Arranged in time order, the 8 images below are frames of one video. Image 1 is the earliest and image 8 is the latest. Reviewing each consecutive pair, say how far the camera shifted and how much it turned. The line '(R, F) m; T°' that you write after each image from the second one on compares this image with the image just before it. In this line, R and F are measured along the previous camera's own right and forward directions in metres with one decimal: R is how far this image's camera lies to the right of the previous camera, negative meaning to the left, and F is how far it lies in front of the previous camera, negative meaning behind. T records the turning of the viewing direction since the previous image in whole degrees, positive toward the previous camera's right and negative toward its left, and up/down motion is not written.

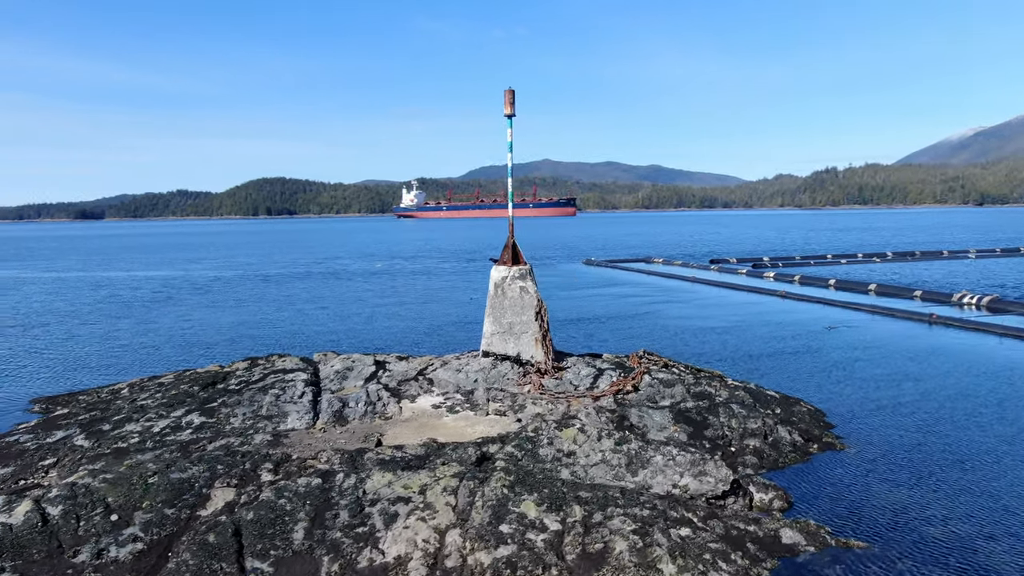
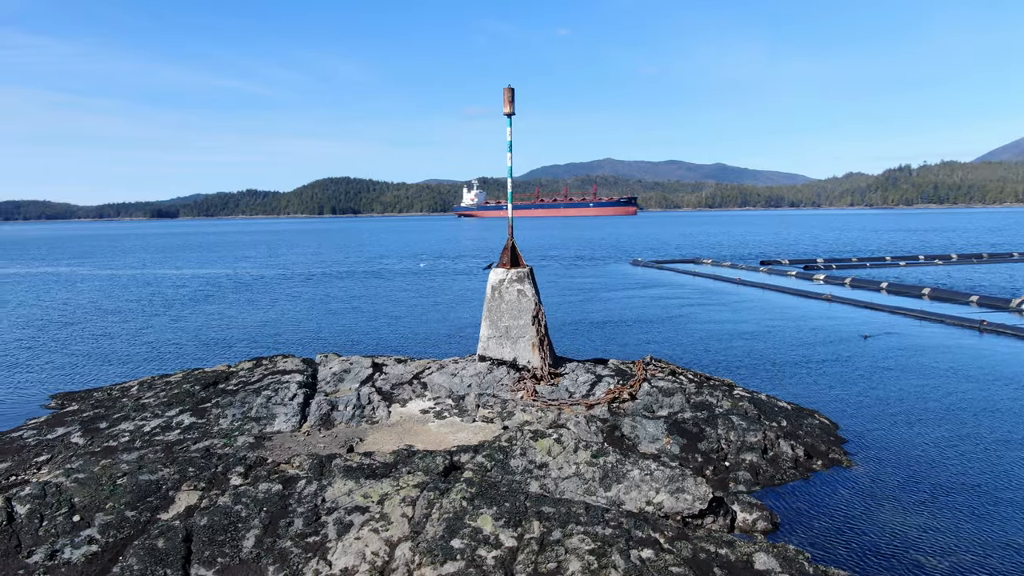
(+1.2, +0.4) m; -5°
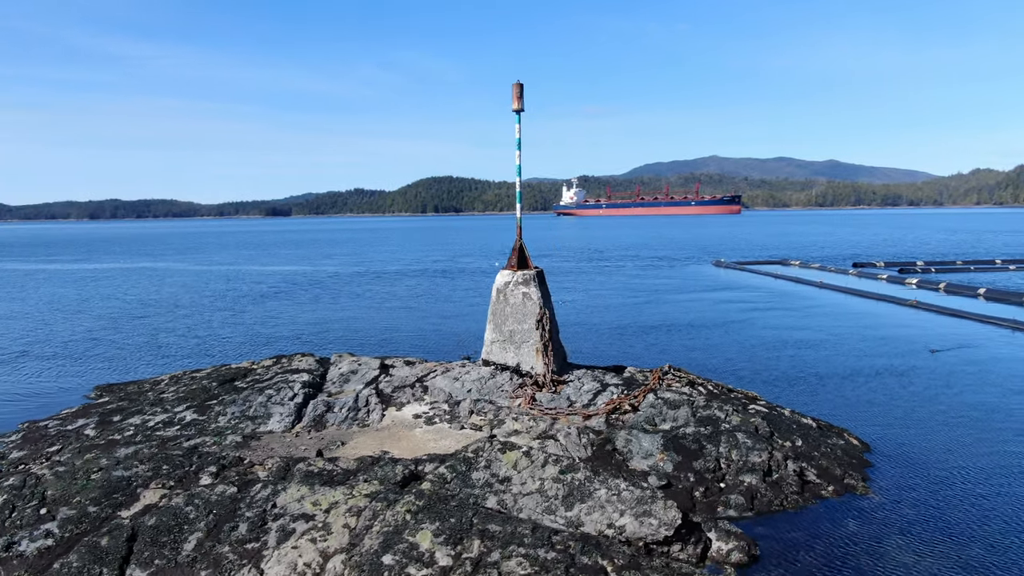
(+1.7, +0.6) m; -7°
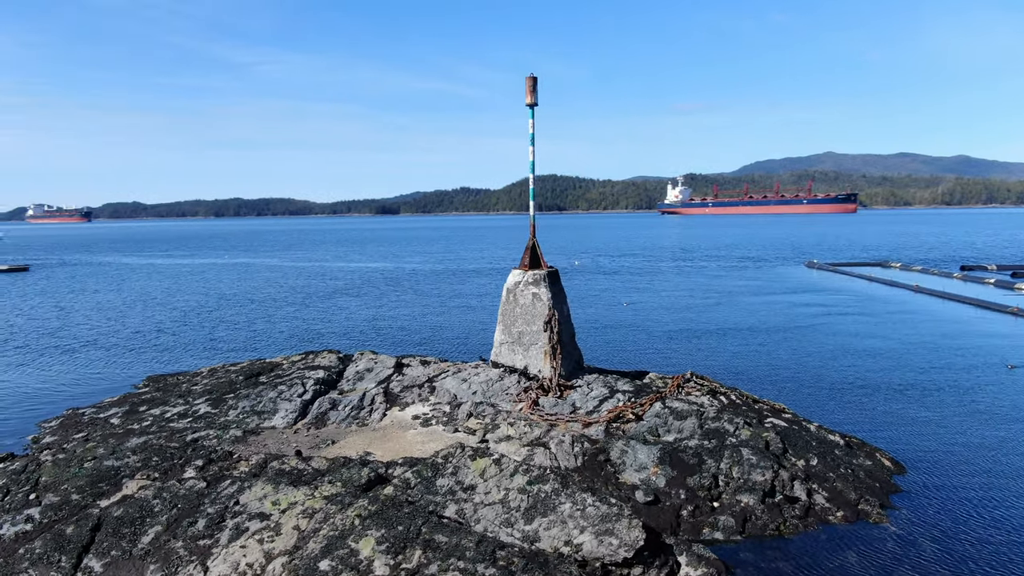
(+1.6, +0.5) m; -8°
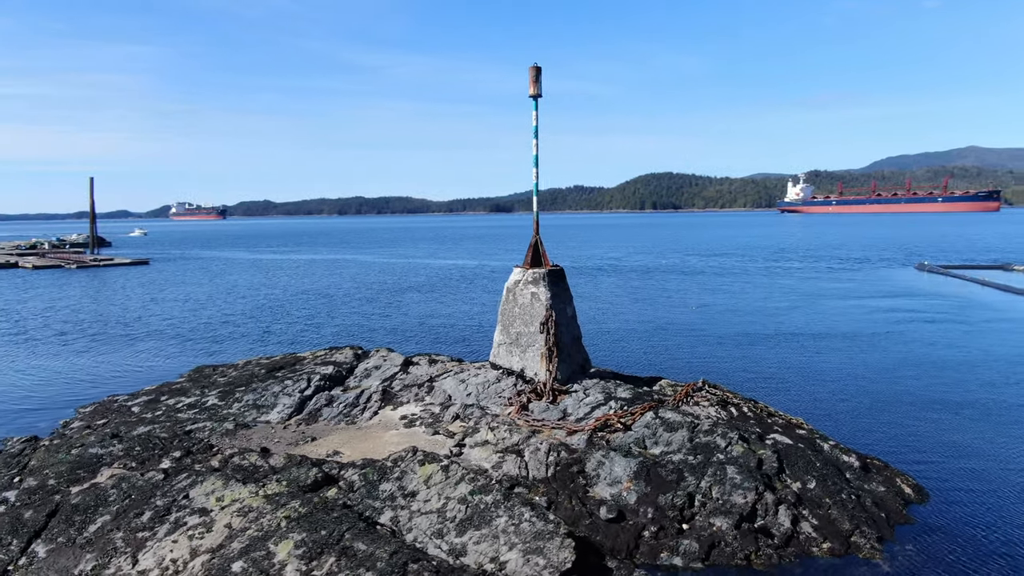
(+1.9, +0.6) m; -8°
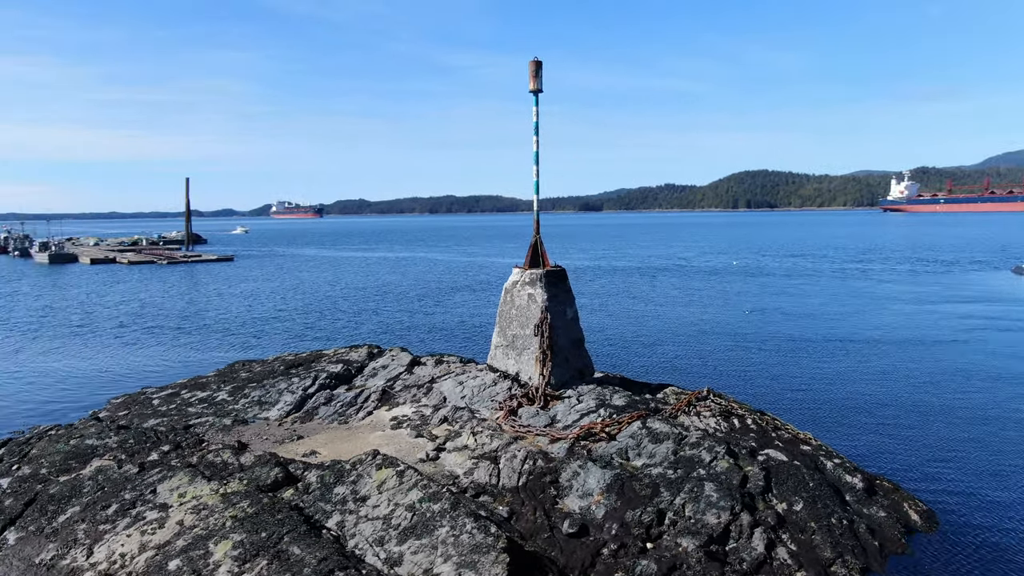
(+1.5, +0.4) m; -7°
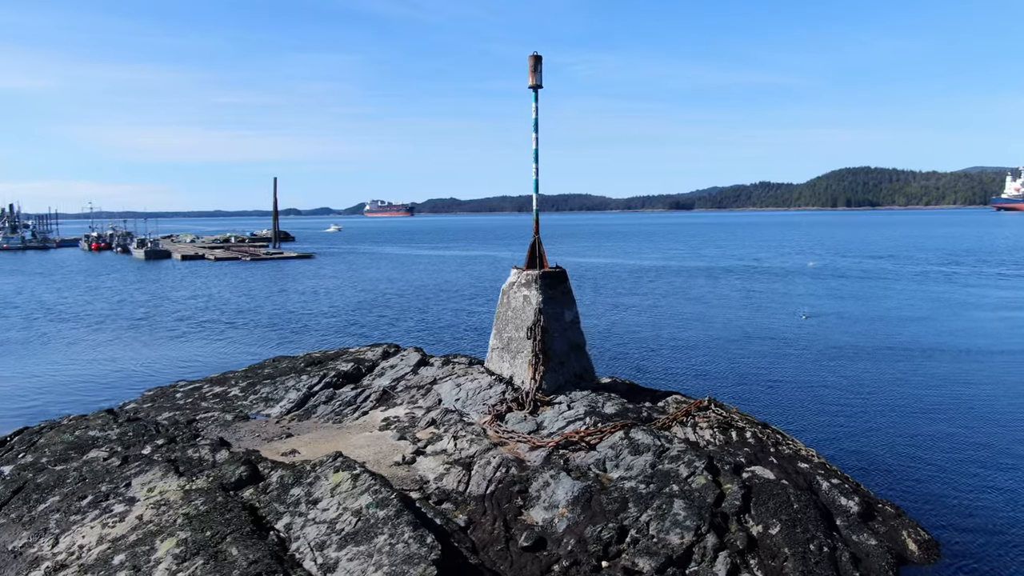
(+1.4, +0.4) m; -7°
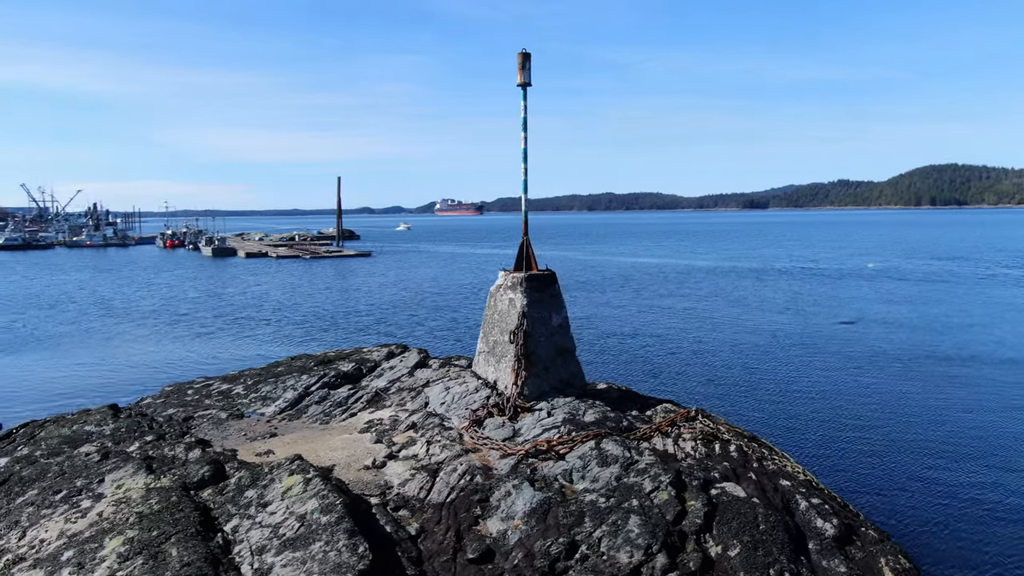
(+1.3, +0.3) m; -5°
